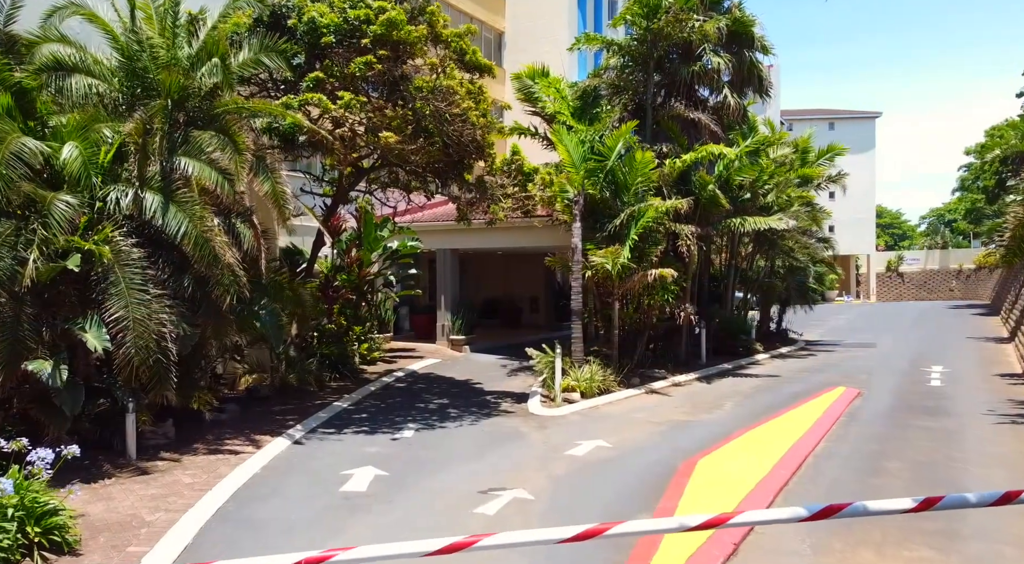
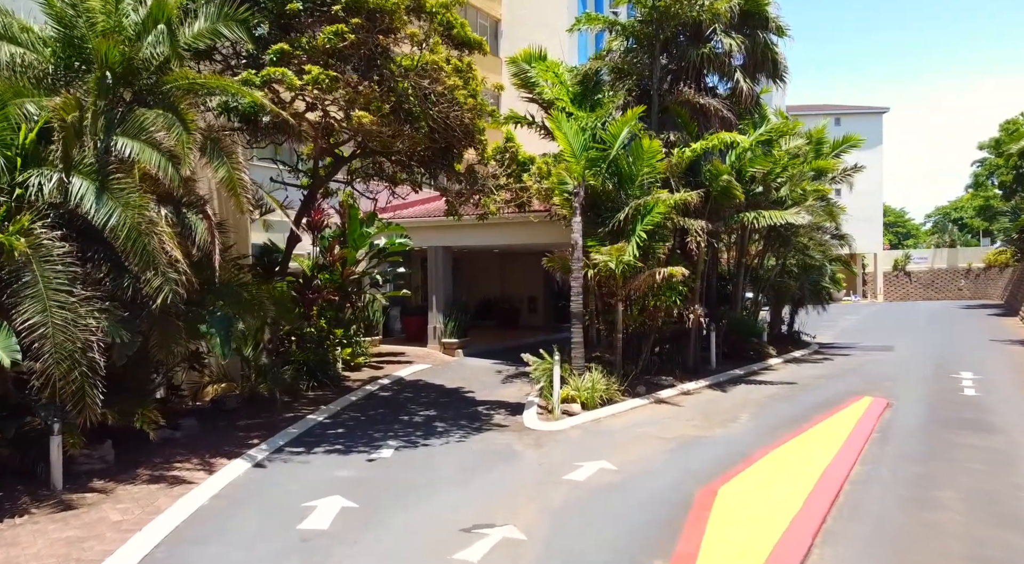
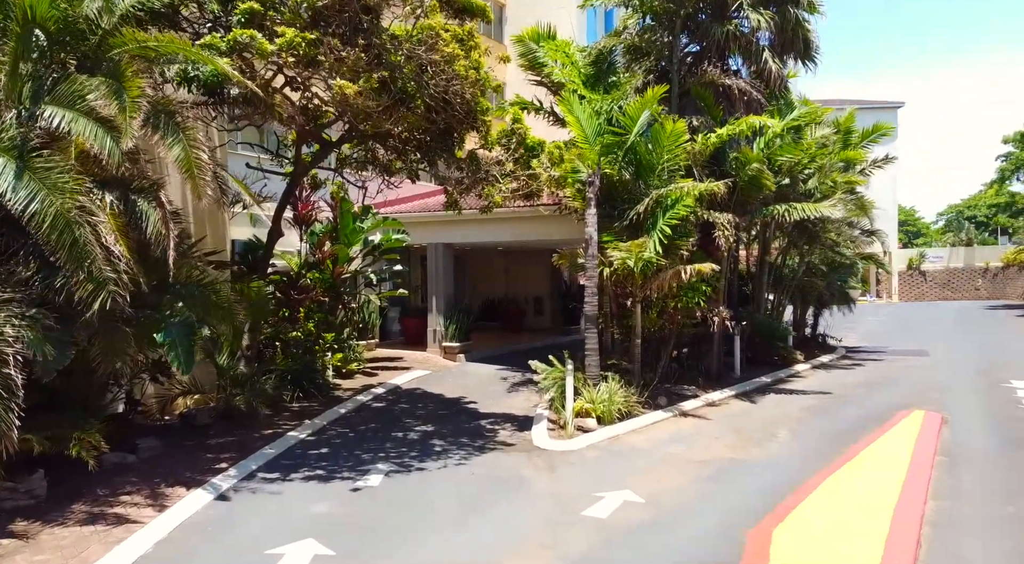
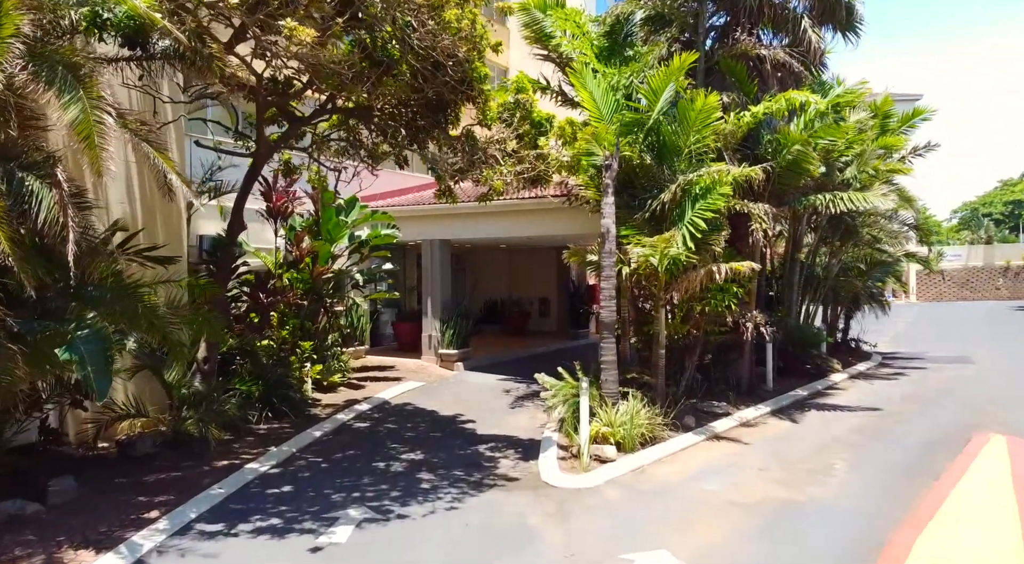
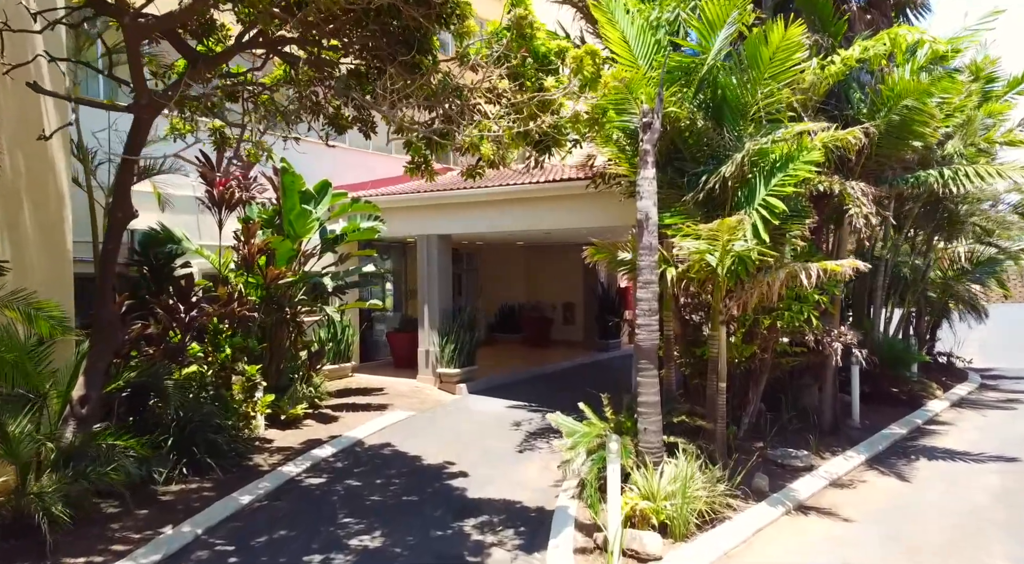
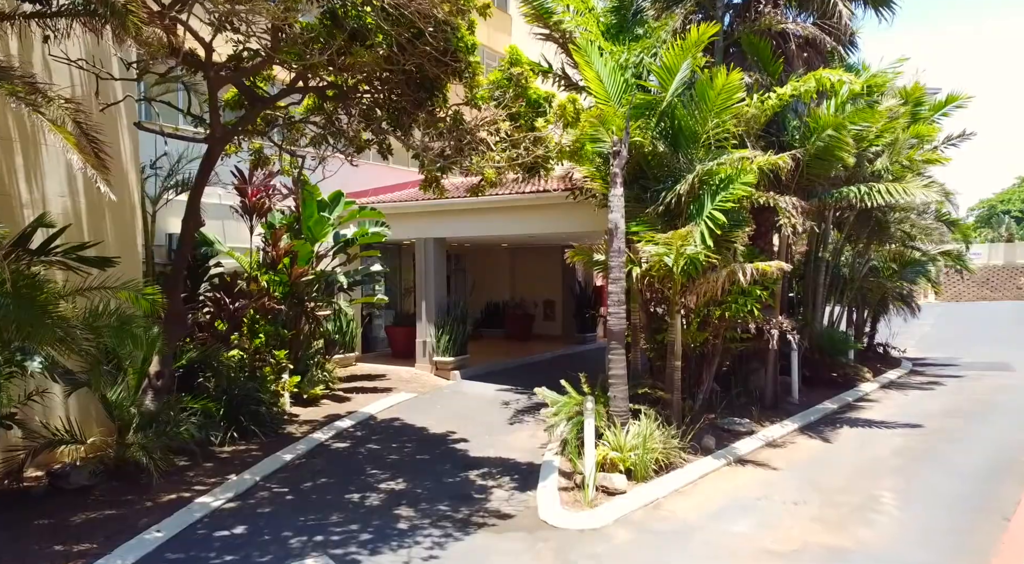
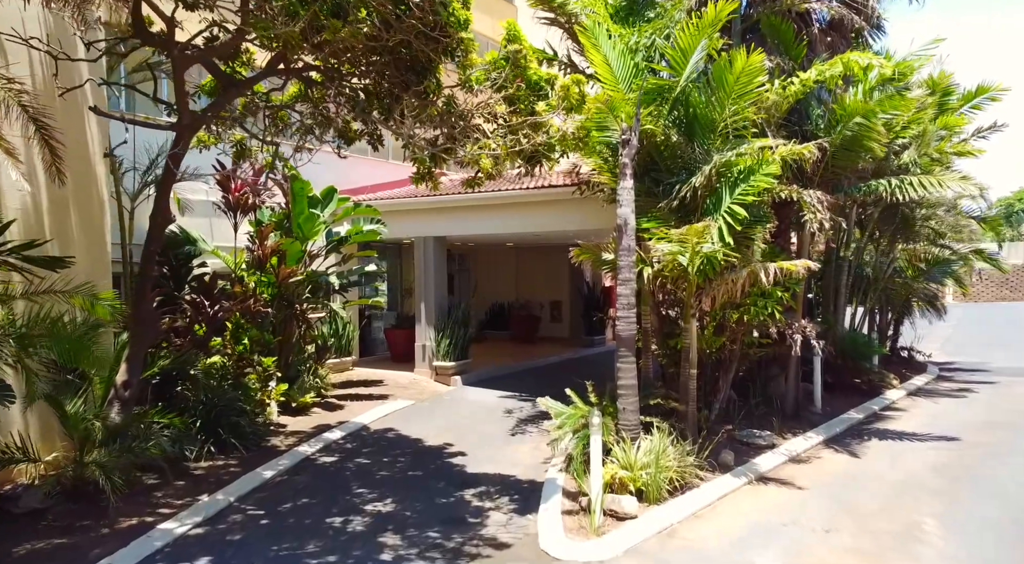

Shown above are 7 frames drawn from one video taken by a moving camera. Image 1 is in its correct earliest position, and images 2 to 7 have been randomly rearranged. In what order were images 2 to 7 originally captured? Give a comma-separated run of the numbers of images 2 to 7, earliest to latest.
2, 3, 4, 6, 7, 5
